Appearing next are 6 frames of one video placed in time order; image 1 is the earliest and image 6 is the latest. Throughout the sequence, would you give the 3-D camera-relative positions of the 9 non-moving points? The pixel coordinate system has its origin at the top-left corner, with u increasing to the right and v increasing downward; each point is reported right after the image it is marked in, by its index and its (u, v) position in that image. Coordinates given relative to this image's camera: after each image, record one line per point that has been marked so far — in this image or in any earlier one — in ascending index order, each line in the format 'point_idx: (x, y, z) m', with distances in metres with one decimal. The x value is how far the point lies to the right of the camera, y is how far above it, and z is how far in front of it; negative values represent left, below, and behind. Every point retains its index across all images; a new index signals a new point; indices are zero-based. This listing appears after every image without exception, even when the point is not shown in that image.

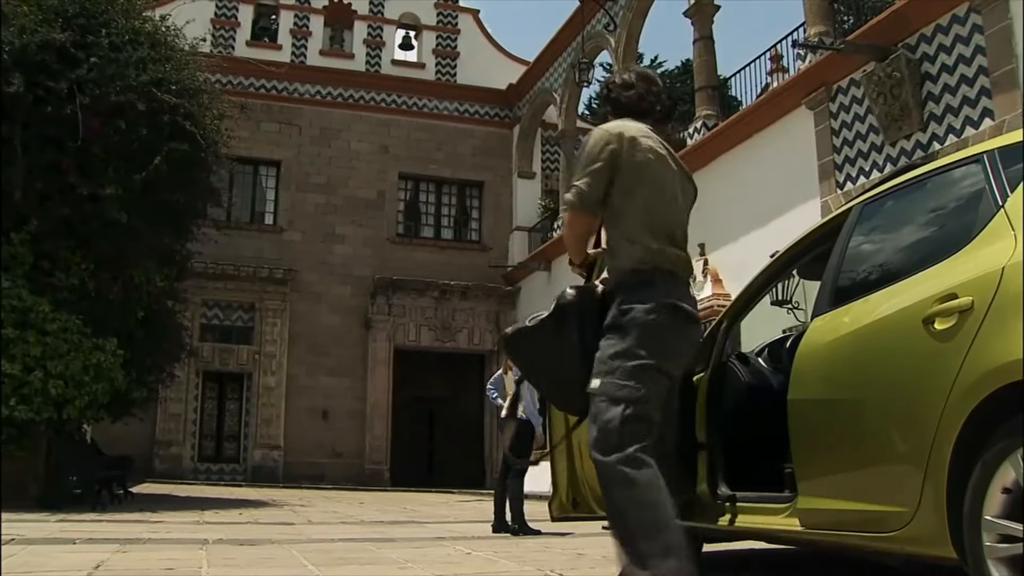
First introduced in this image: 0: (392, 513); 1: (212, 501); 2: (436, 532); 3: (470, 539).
0: (-1.2, -2.2, +10.4) m
1: (-2.9, -2.1, +10.6) m
2: (-0.7, -2.2, +9.5) m
3: (-0.4, -2.2, +9.3) m
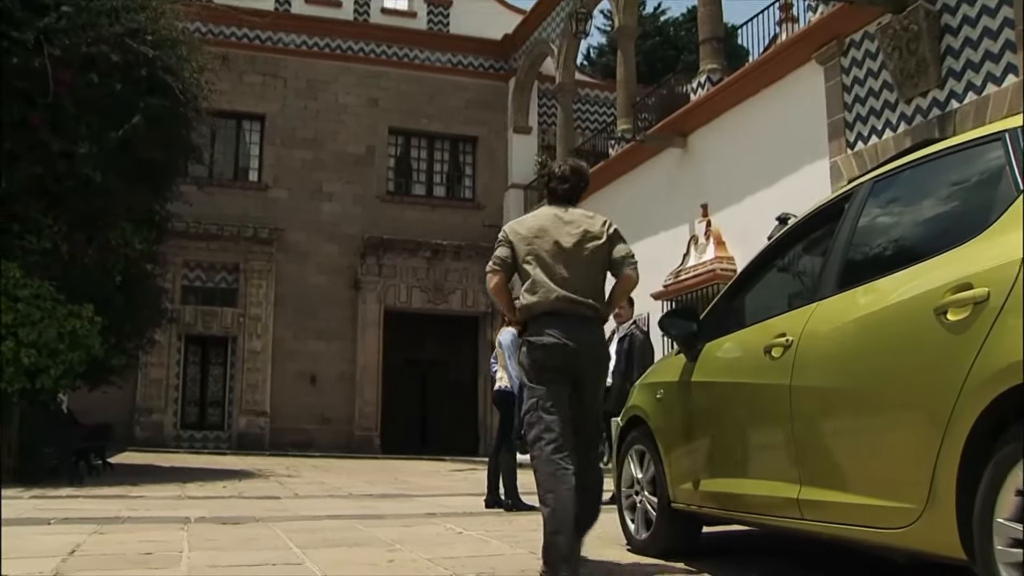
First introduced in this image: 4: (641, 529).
0: (-1.2, -1.9, +10.1) m
1: (-3.0, -1.8, +10.3) m
2: (-0.7, -1.9, +9.2) m
3: (-0.4, -1.9, +9.0) m
4: (+1.0, -1.9, +8.1) m
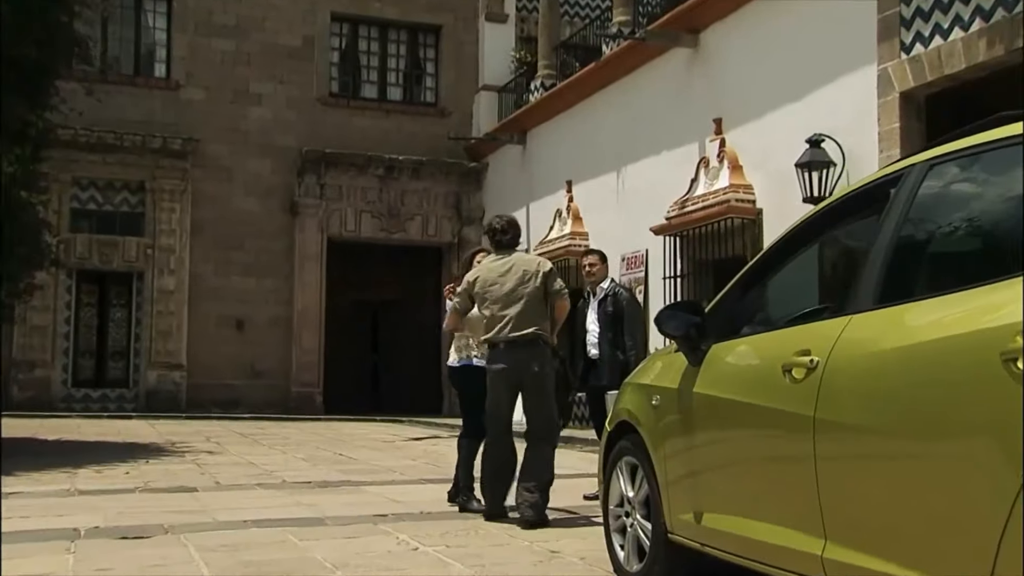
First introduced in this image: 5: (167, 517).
0: (-1.5, -1.4, +8.4) m
1: (-3.3, -1.2, +8.5) m
2: (-0.9, -1.5, +7.5) m
3: (-0.6, -1.6, +7.3) m
4: (+0.8, -1.7, +6.6) m
5: (-2.3, -1.5, +7.2) m
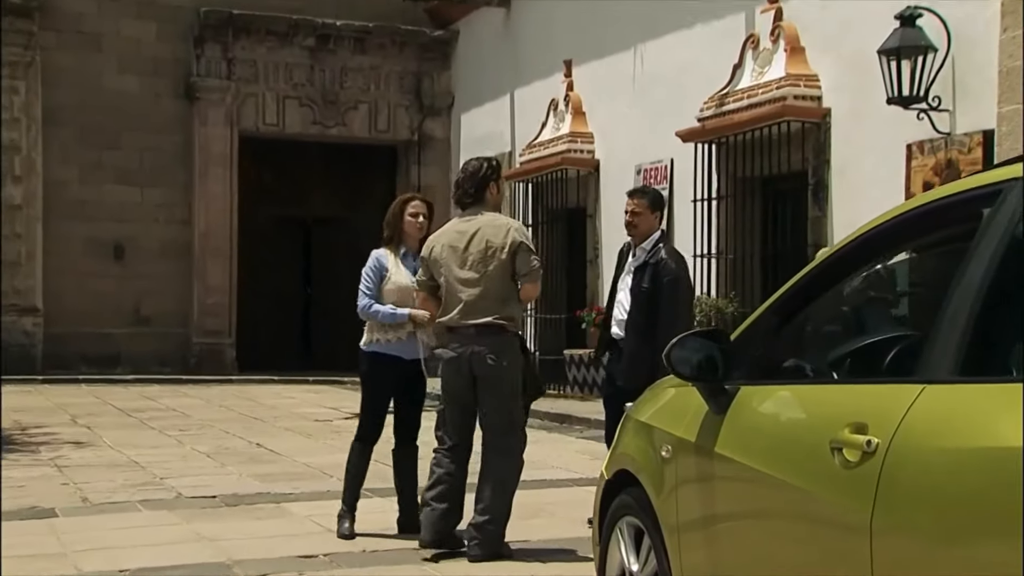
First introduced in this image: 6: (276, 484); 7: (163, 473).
0: (-1.6, -1.0, +6.2) m
1: (-3.4, -0.8, +6.1) m
2: (-1.0, -1.3, +5.4) m
3: (-0.7, -1.3, +5.2) m
4: (+0.8, -1.6, +4.6) m
5: (-2.4, -1.3, +5.0) m
6: (-1.3, -1.0, +6.1) m
7: (-2.0, -1.0, +6.1) m
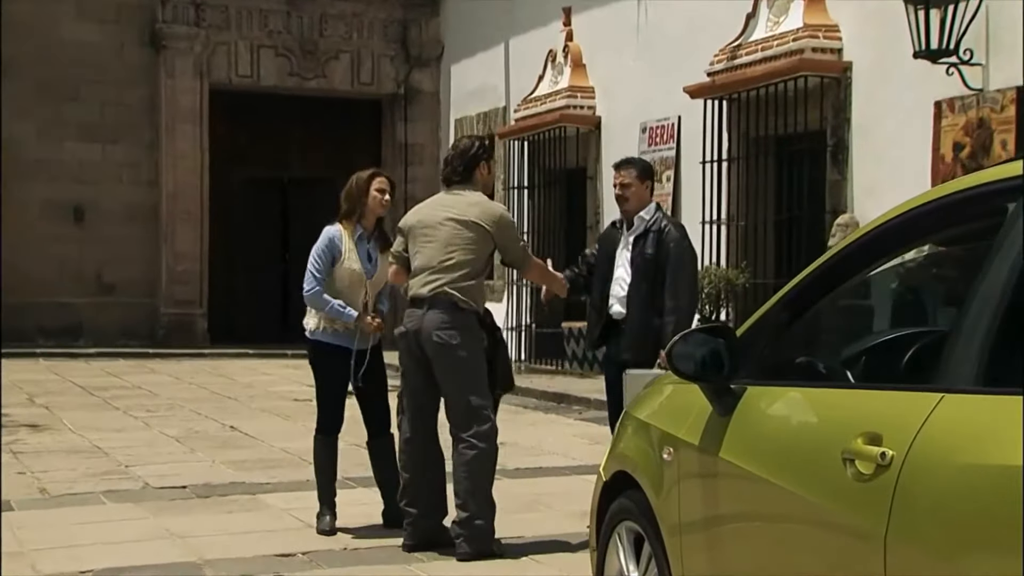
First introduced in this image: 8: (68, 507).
0: (-1.6, -0.8, +5.8) m
1: (-3.4, -0.6, +5.7) m
2: (-1.0, -1.1, +5.0) m
3: (-0.7, -1.2, +4.8) m
4: (+0.8, -1.5, +4.2) m
5: (-2.4, -1.2, +4.6) m
6: (-1.3, -0.9, +5.6) m
7: (-2.0, -0.8, +5.7) m
8: (-2.1, -1.0, +5.1) m
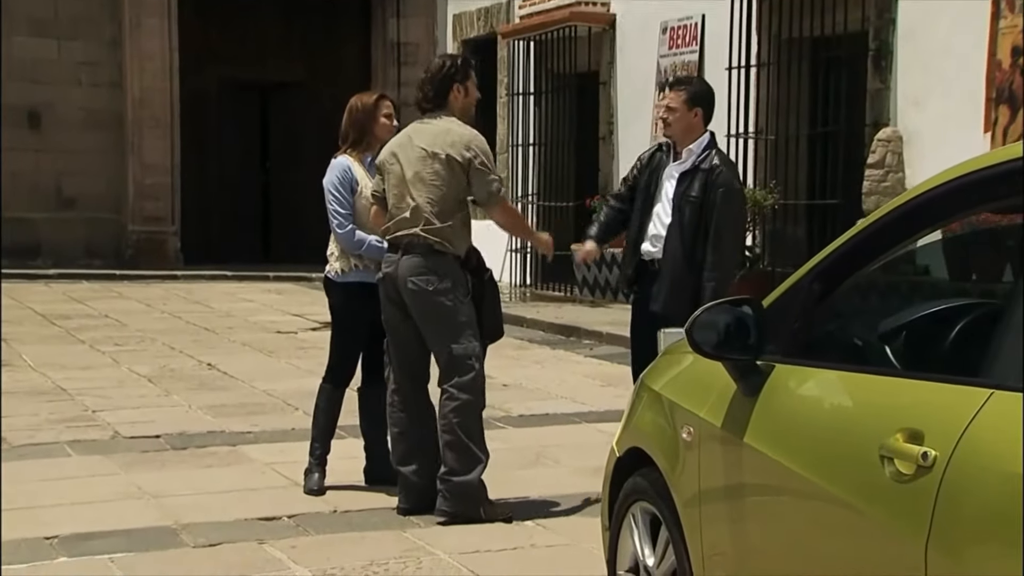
0: (-1.6, -0.4, +5.3) m
1: (-3.4, -0.2, +5.2) m
2: (-1.0, -0.9, +4.5) m
3: (-0.7, -1.0, +4.4) m
4: (+0.8, -1.3, +3.9) m
5: (-2.3, -1.0, +4.2) m
6: (-1.3, -0.5, +5.2) m
7: (-2.0, -0.4, +5.2) m
8: (-2.0, -0.7, +4.6) m
